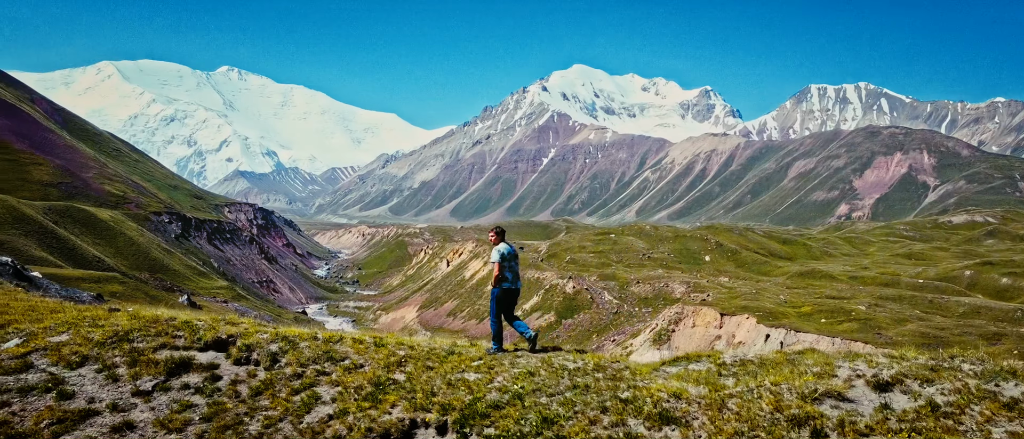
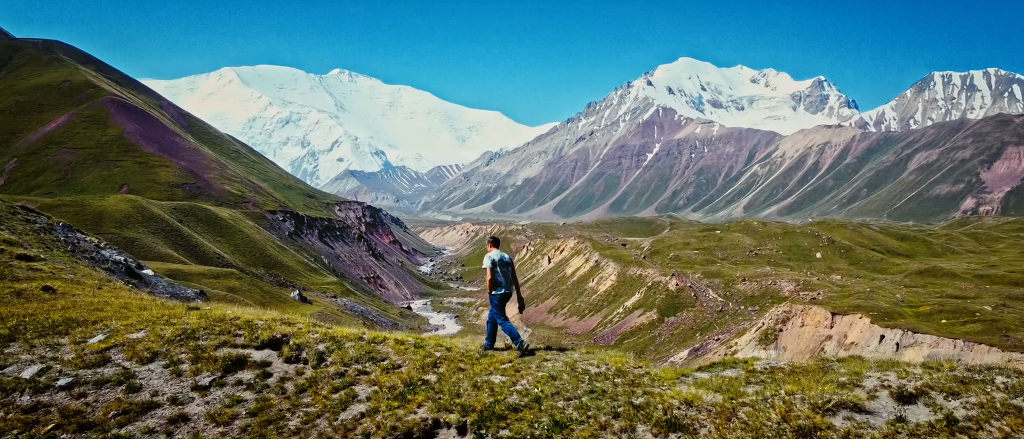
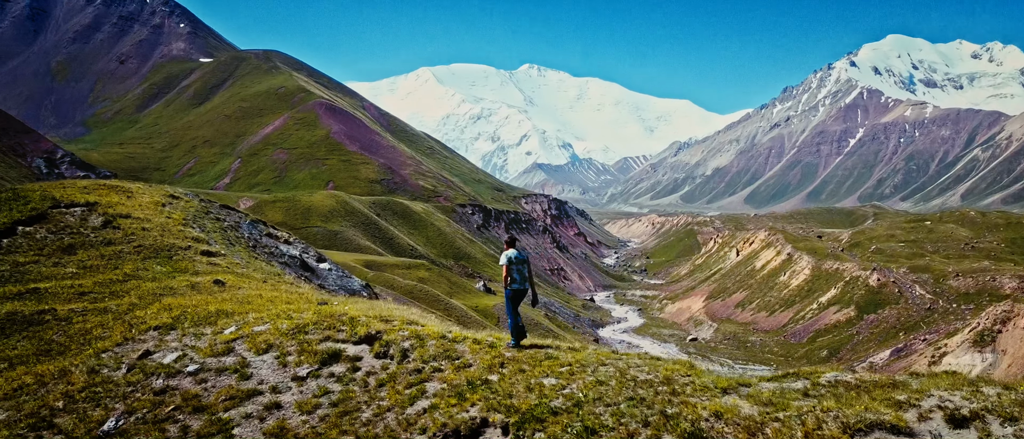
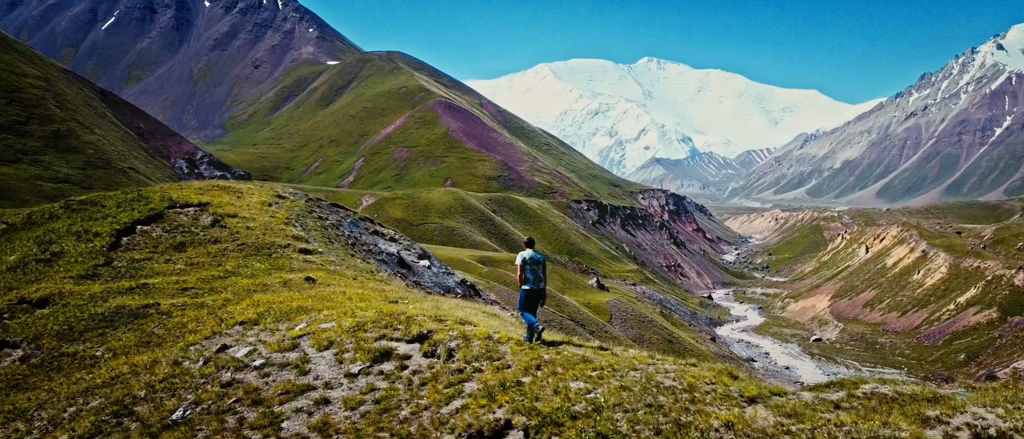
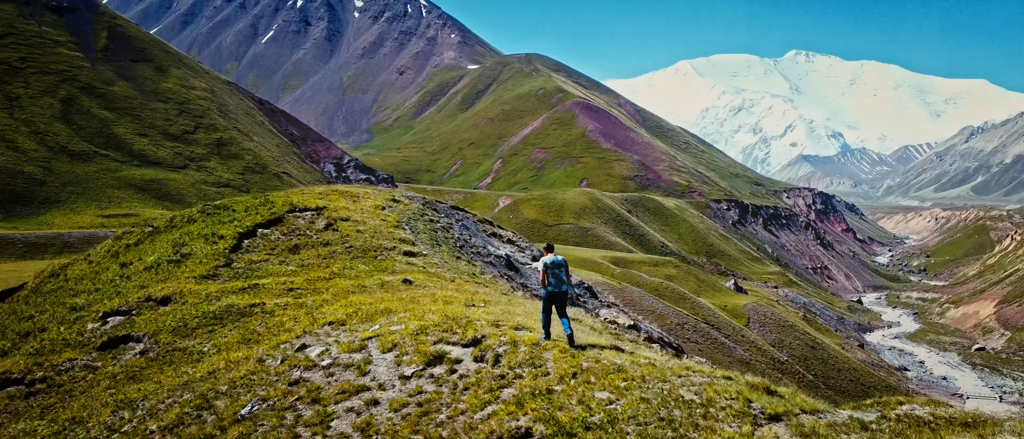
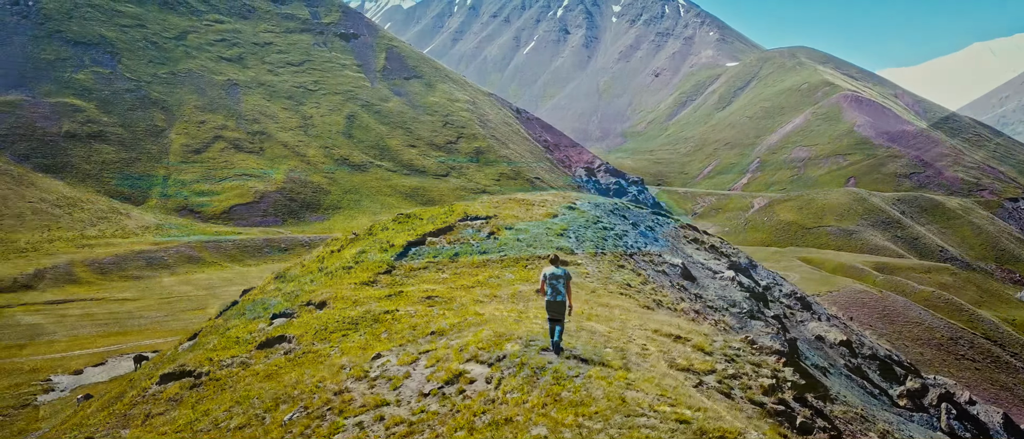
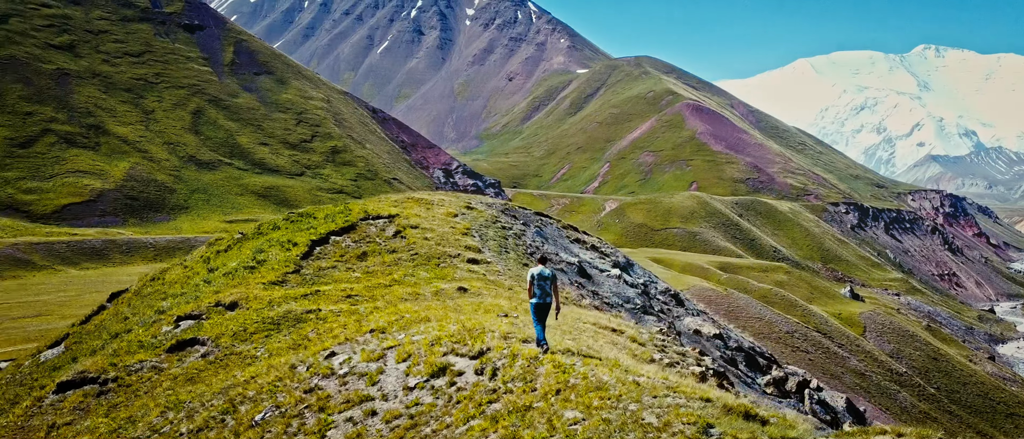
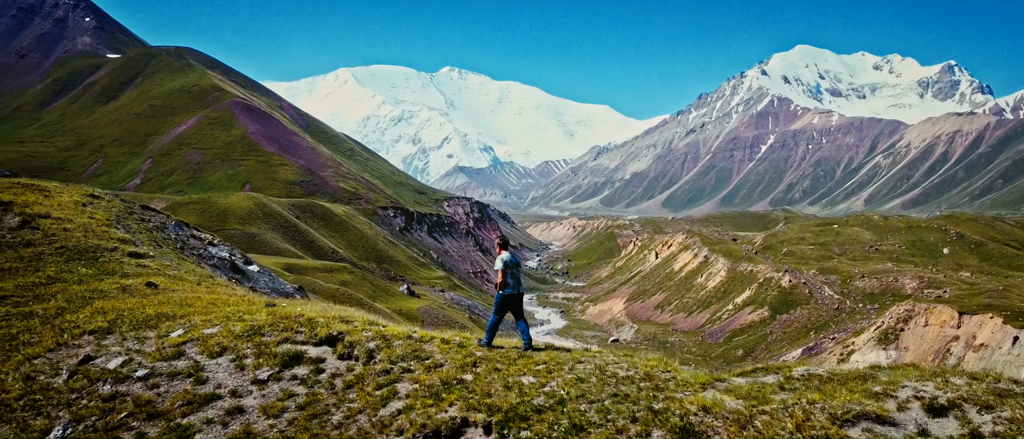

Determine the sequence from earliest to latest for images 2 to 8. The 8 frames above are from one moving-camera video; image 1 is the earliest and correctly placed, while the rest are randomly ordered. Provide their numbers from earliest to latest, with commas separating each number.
2, 8, 3, 4, 5, 7, 6
